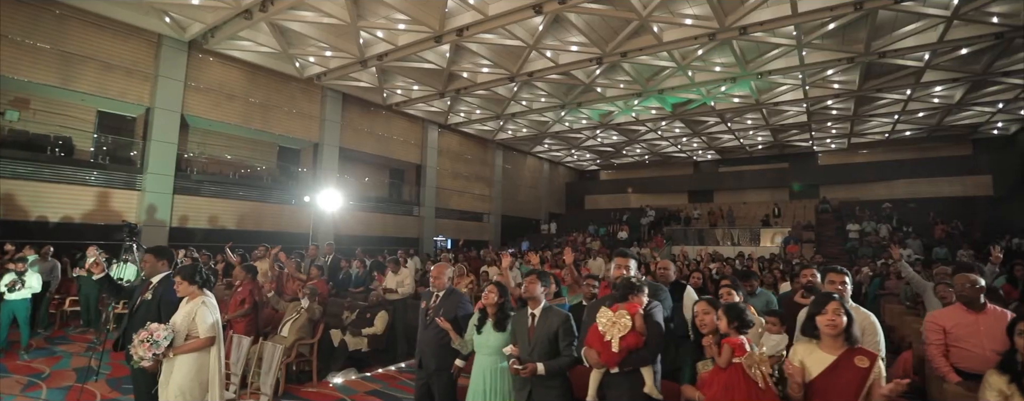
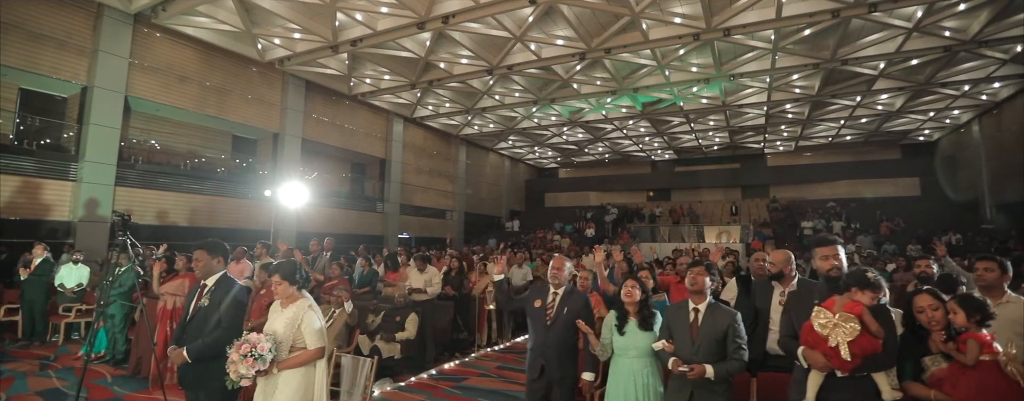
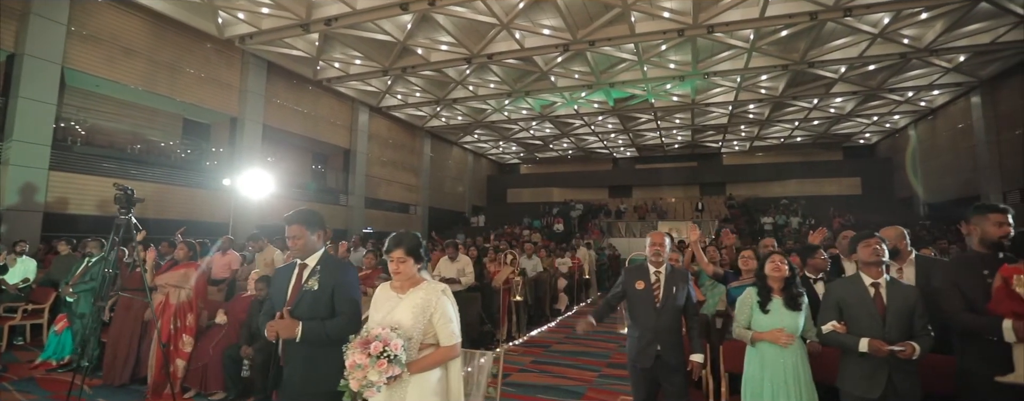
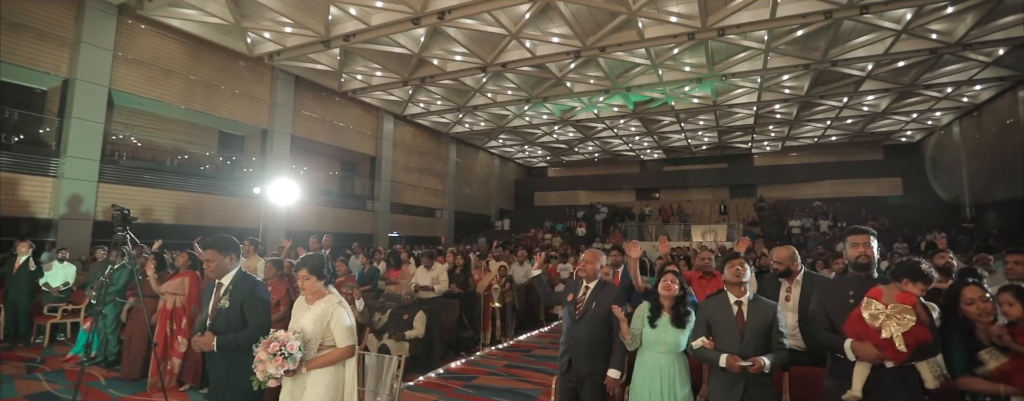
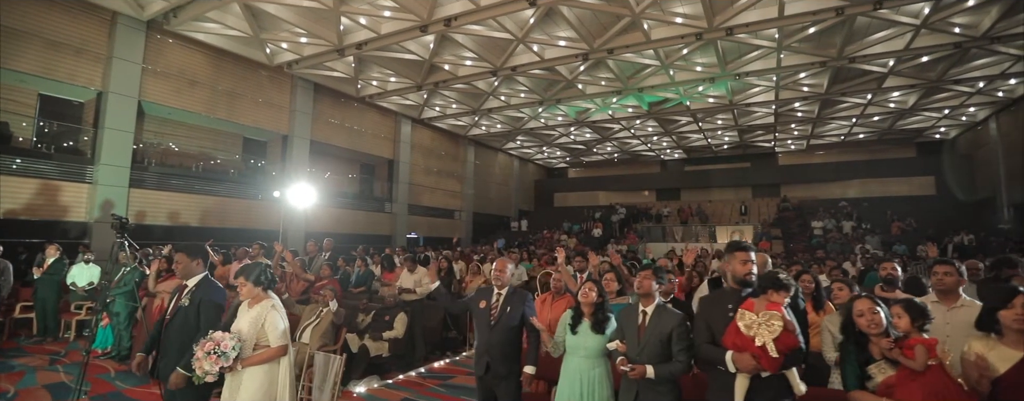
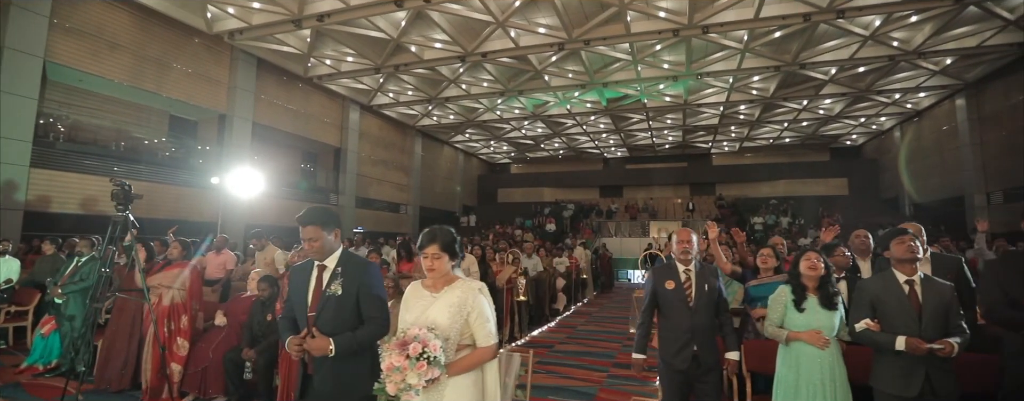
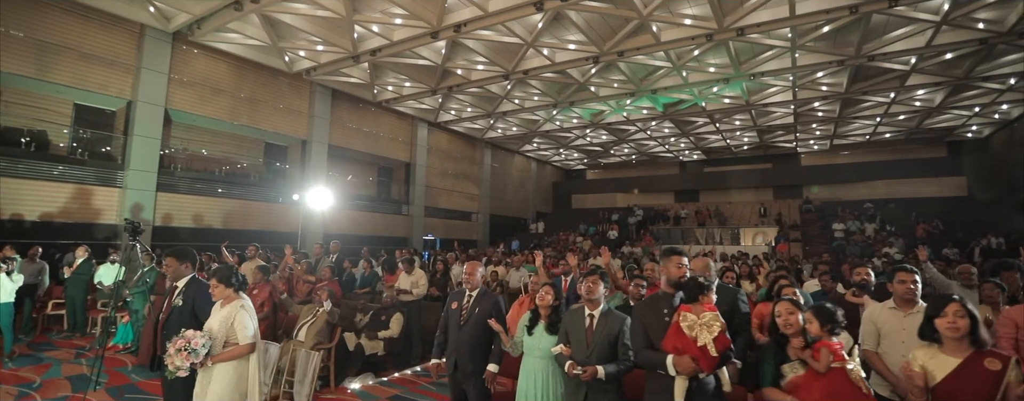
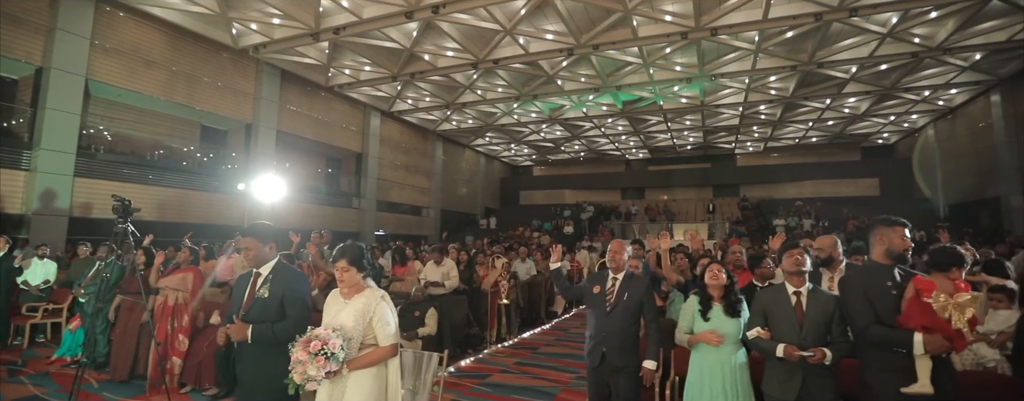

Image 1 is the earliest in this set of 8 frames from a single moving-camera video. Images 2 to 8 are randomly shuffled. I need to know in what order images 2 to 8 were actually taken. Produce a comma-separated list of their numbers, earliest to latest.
7, 5, 2, 4, 8, 3, 6
